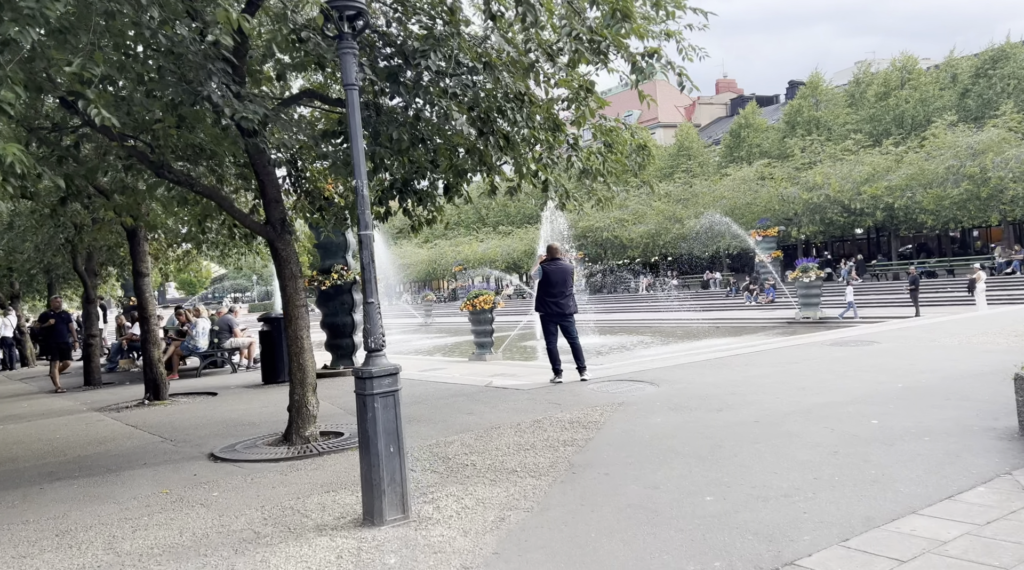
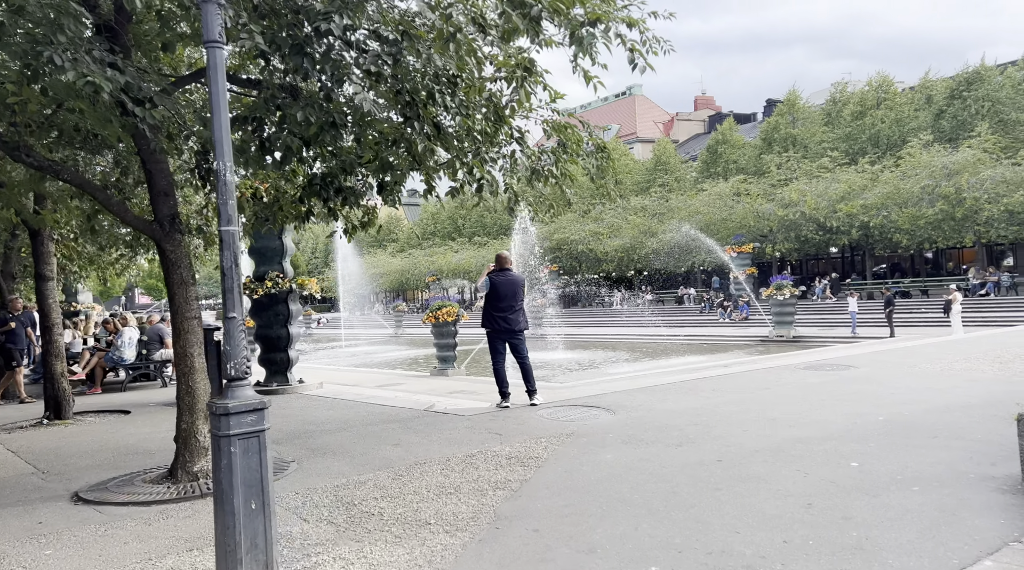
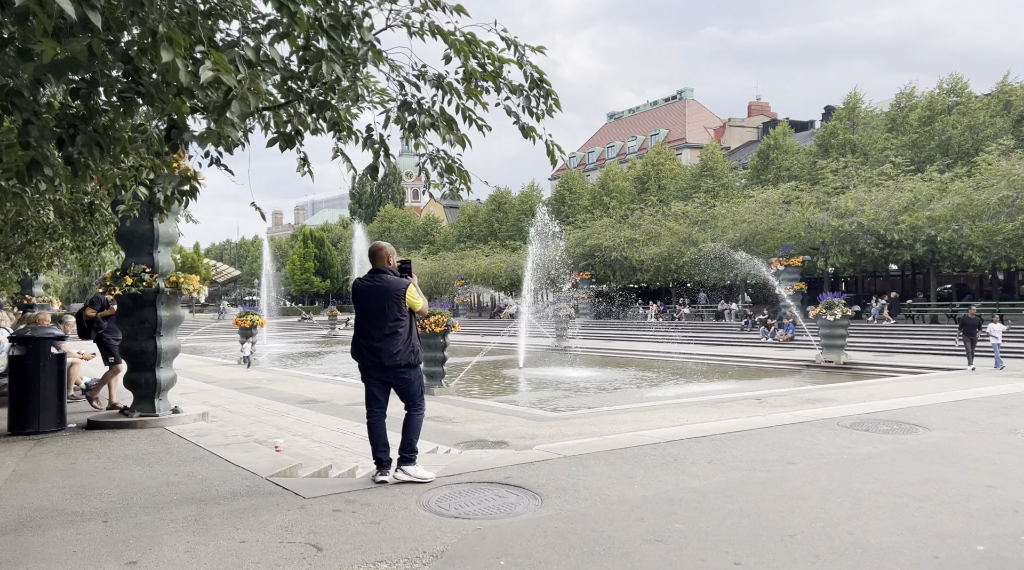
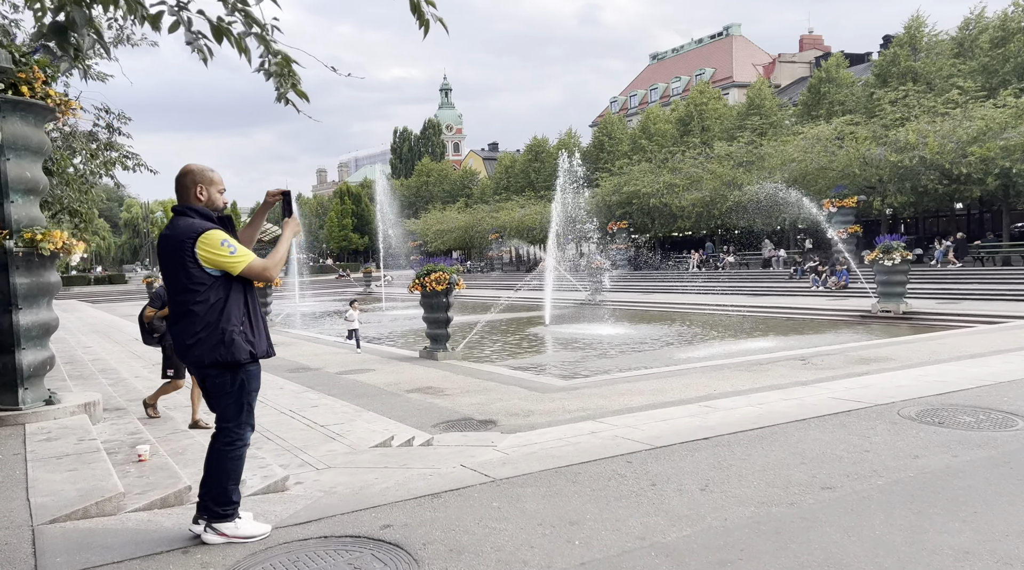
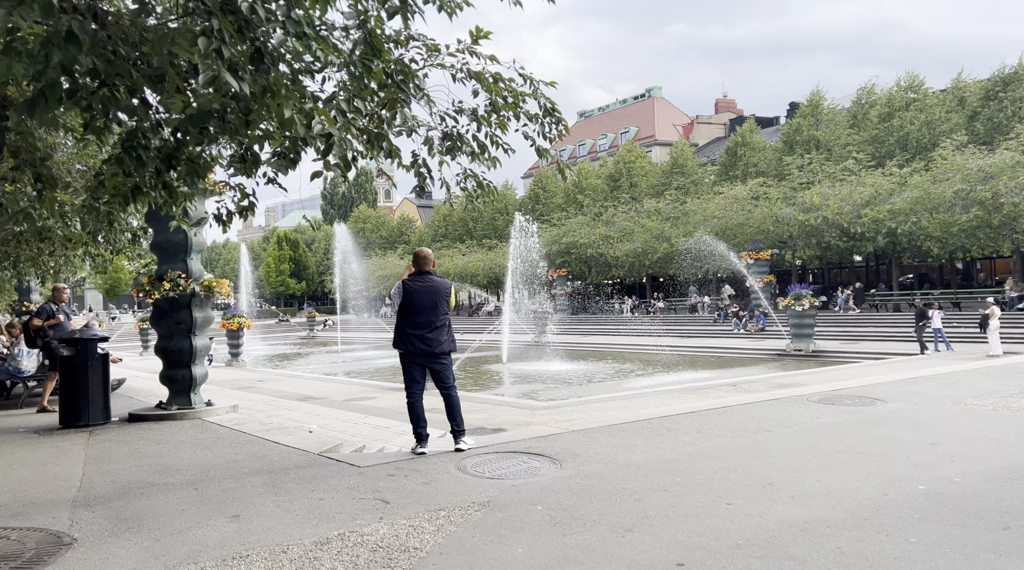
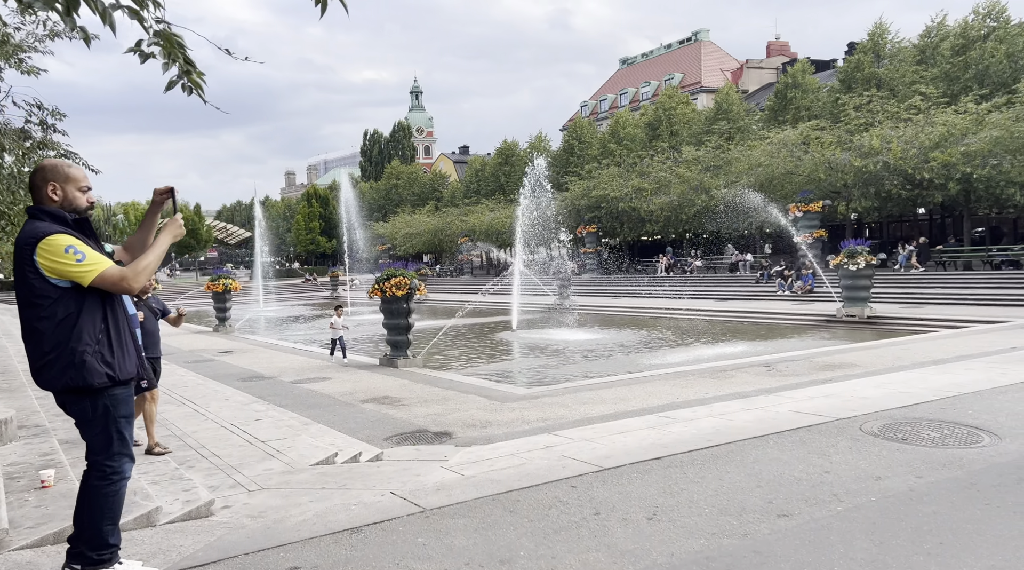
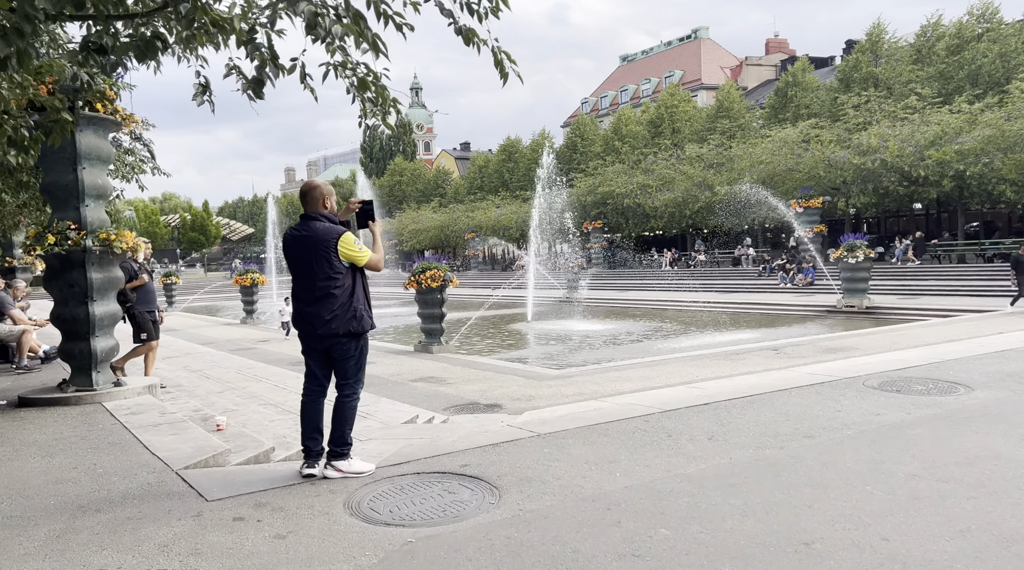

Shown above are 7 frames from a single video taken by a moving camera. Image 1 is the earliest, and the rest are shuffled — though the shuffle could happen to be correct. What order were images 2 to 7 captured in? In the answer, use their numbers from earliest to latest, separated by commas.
2, 5, 3, 7, 4, 6
